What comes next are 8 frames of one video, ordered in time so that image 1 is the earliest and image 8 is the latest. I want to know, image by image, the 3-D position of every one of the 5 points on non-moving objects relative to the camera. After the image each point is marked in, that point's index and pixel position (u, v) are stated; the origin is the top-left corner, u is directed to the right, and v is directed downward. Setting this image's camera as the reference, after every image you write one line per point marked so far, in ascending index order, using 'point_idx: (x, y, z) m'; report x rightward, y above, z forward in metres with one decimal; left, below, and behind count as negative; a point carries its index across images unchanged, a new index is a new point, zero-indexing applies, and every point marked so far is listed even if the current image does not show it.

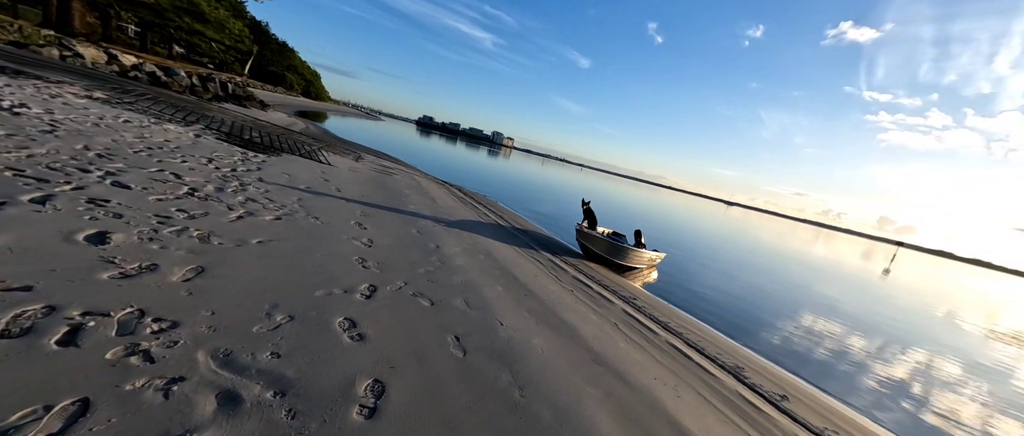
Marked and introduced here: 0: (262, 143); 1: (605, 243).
0: (-10.8, +3.3, +14.0) m
1: (+3.9, -1.1, +13.8) m
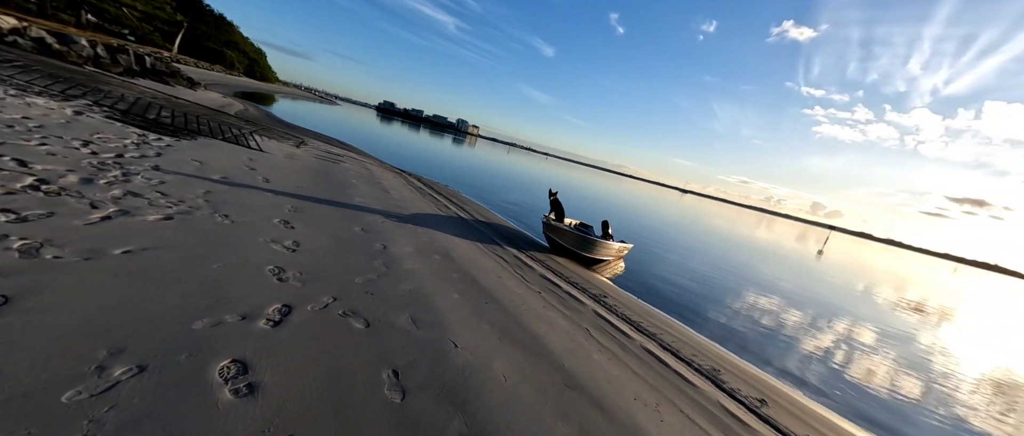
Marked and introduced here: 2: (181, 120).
0: (-12.2, +3.5, +11.7) m
1: (+2.5, -0.8, +13.1) m
2: (-12.6, +3.8, +12.4) m
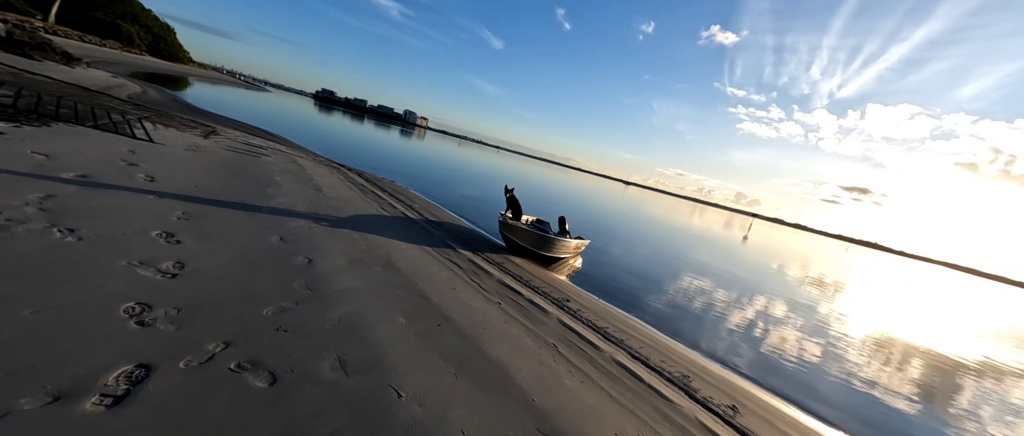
0: (-13.7, +3.2, +9.0) m
1: (+0.8, -0.7, +12.5) m
2: (-14.2, +3.5, +9.6) m
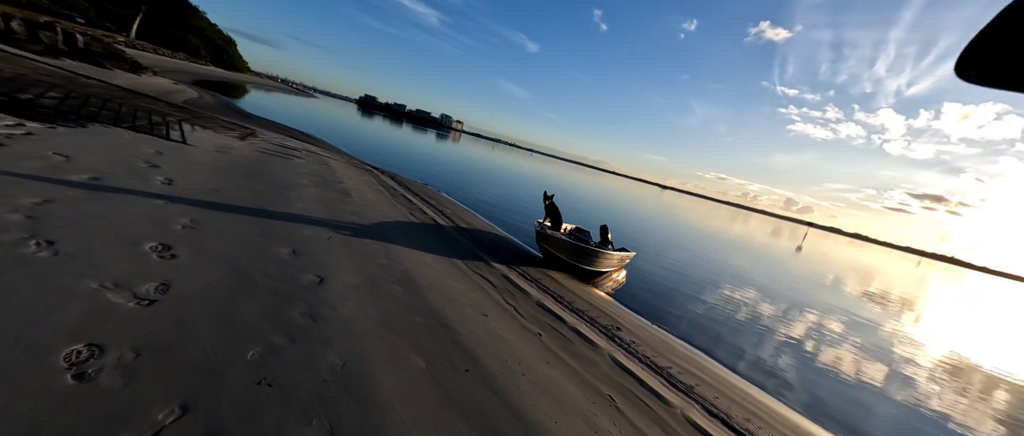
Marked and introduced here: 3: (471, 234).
0: (-12.6, +3.2, +9.0) m
1: (+2.0, -1.0, +11.2) m
2: (-13.0, +3.5, +9.7) m
3: (-1.5, -0.6, +11.9) m
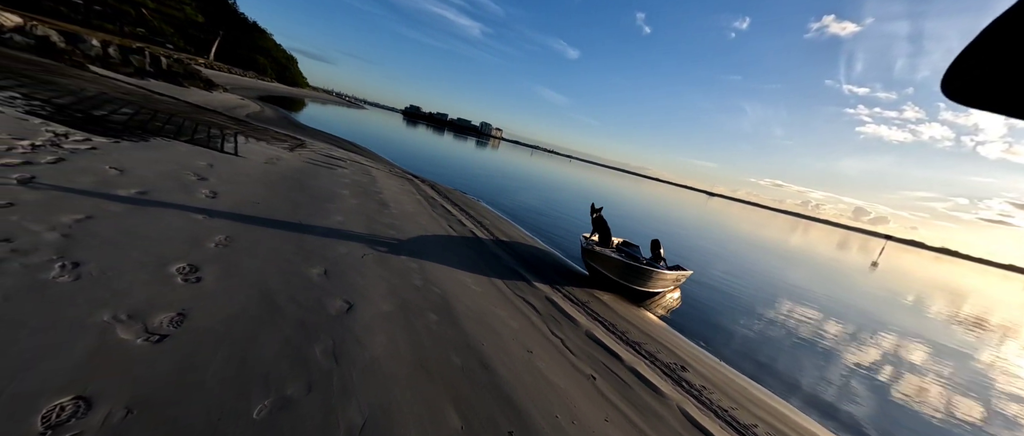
0: (-11.3, +2.9, +9.6) m
1: (+3.4, -1.5, +10.0) m
2: (-11.7, +3.2, +10.3) m
3: (-0.1, -1.0, +11.1) m
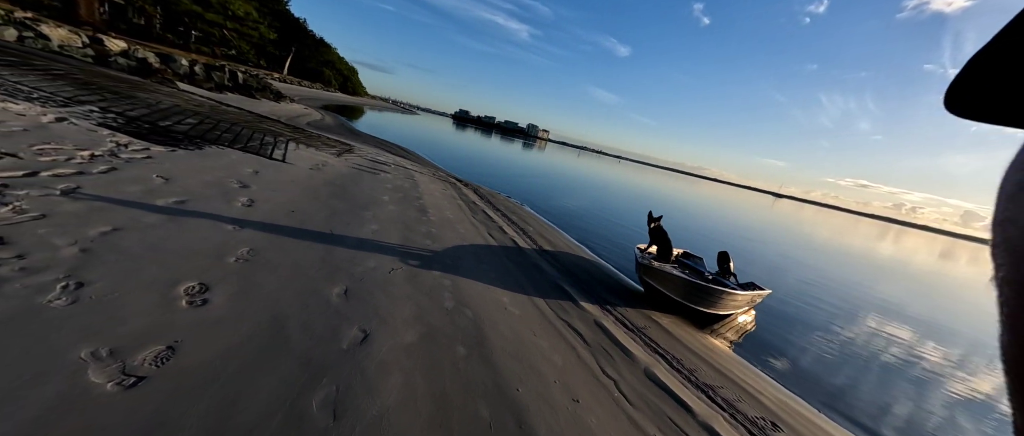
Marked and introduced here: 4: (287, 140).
0: (-10.0, +2.8, +10.2) m
1: (+4.5, -1.8, +8.6) m
2: (-10.3, +3.1, +10.9) m
3: (+1.3, -1.3, +10.1) m
4: (-9.1, +3.2, +13.3) m
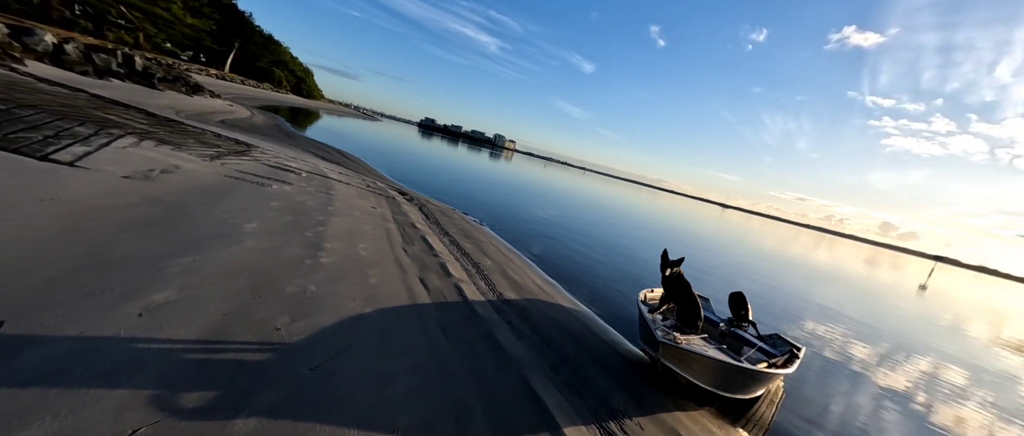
0: (-11.1, +2.0, +5.7) m
1: (+3.5, -2.5, +5.5) m
2: (-11.5, +2.3, +6.5) m
3: (+0.2, -2.1, +6.7) m
4: (-10.5, +2.3, +9.0) m
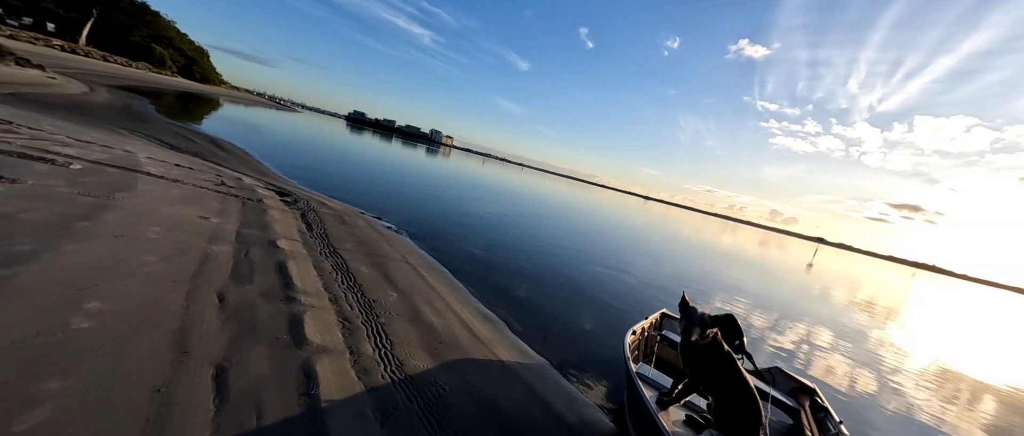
0: (-12.0, +1.4, +0.6) m
1: (+2.6, -2.6, +3.0) m
2: (-12.5, +1.7, +1.3) m
3: (-0.9, -2.3, +3.6) m
4: (-12.0, +1.7, +3.9) m
